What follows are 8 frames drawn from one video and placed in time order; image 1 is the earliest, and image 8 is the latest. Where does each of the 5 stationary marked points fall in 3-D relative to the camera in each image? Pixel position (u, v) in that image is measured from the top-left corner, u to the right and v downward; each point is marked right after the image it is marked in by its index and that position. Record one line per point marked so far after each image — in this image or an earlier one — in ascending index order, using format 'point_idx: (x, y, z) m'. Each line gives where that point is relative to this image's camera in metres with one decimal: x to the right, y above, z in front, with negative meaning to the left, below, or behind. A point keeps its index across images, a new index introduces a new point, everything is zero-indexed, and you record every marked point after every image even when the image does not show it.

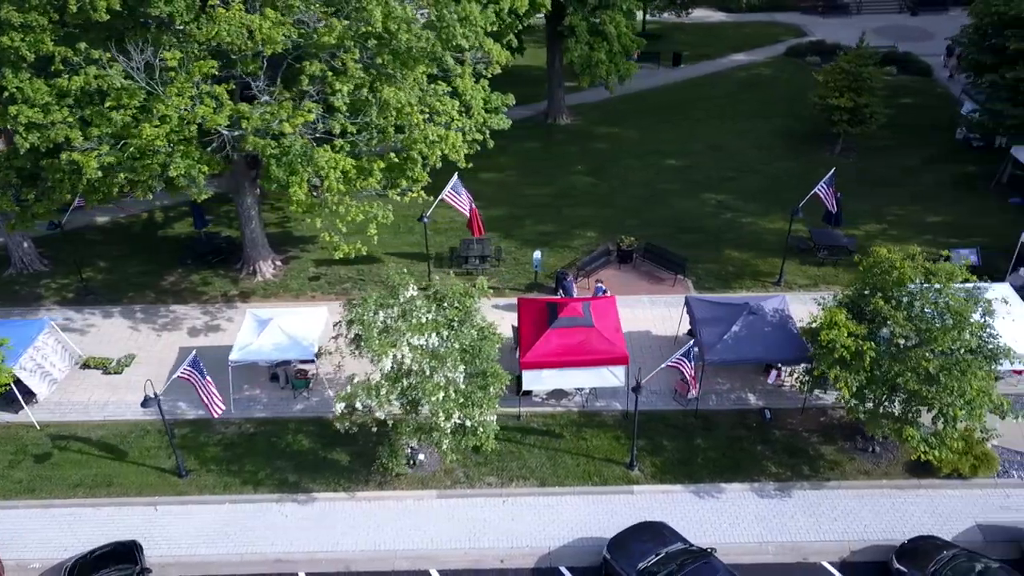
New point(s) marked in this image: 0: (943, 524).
0: (+8.7, -4.7, +16.8) m
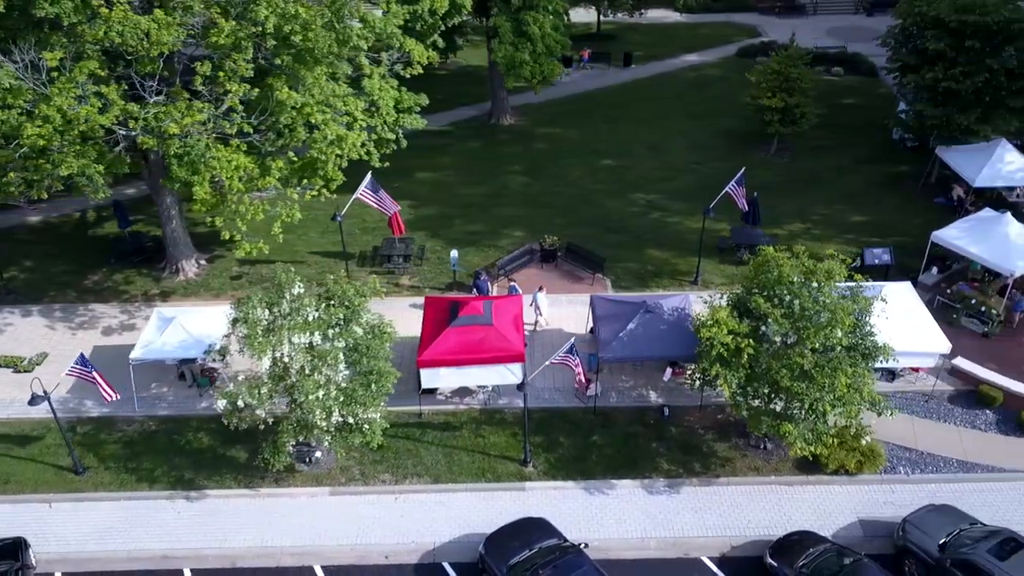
0: (+6.4, -4.7, +17.0) m
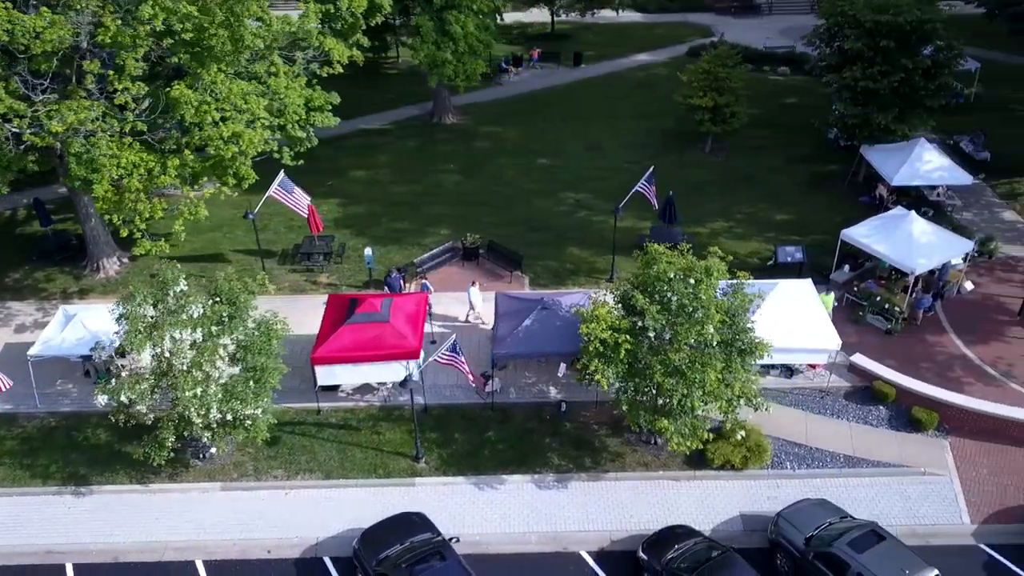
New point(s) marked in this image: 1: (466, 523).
0: (+4.0, -4.6, +17.1) m
1: (-0.9, -4.8, +17.1) m
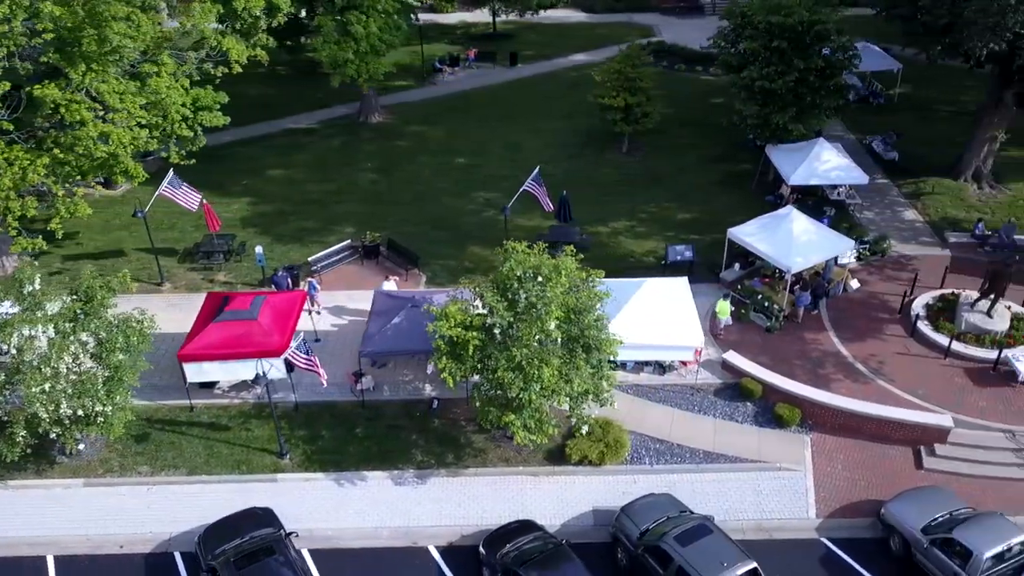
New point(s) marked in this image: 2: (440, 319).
0: (+1.0, -4.6, +17.3) m
1: (-4.0, -4.7, +17.3) m
2: (-1.4, -0.6, +16.9) m
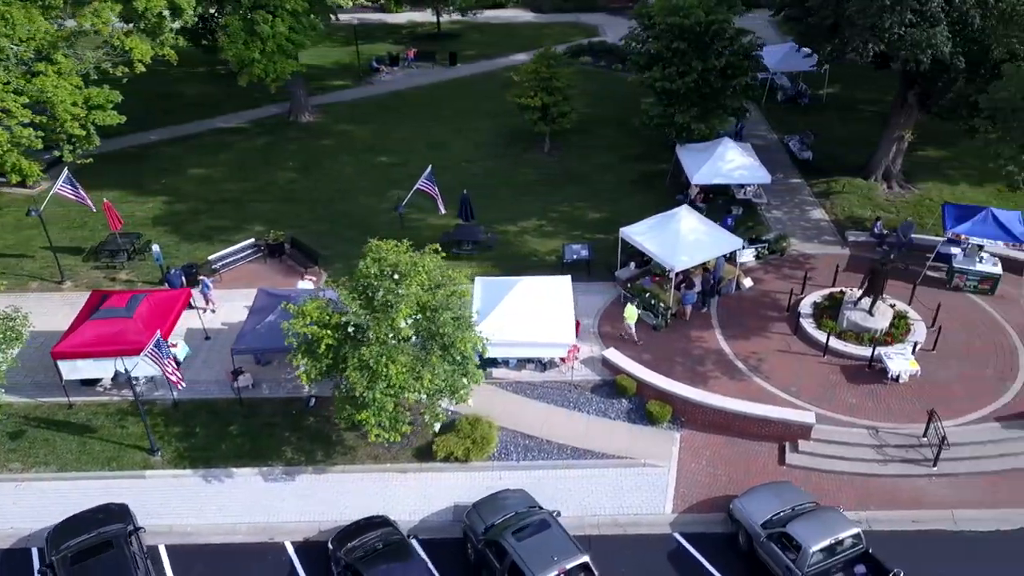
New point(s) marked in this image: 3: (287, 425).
0: (-1.9, -4.5, +17.5) m
1: (-6.9, -4.7, +17.4) m
2: (-4.3, -0.6, +17.0) m
3: (-5.2, -3.2, +19.4) m
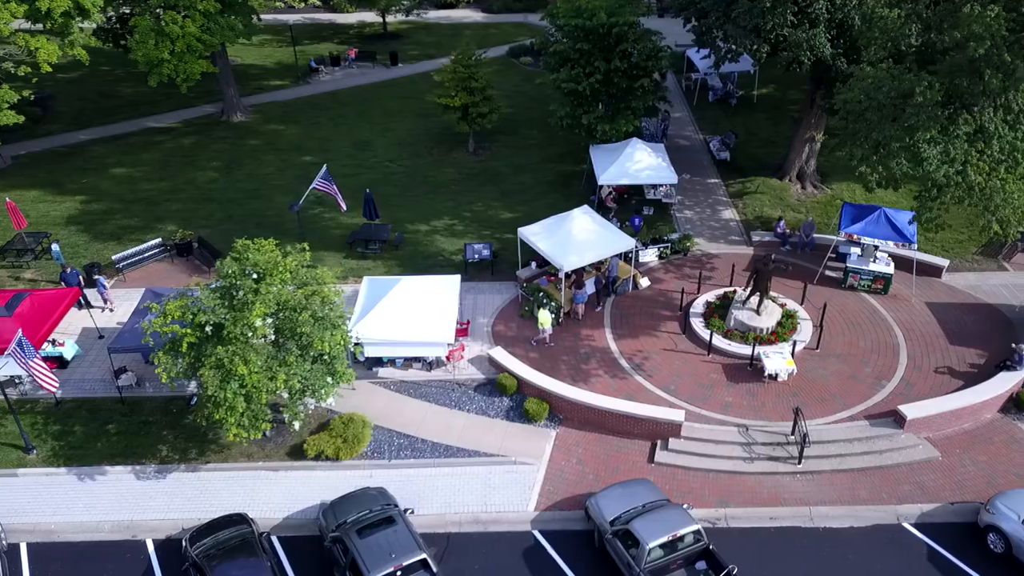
0: (-4.8, -4.5, +17.6) m
1: (-9.7, -4.7, +17.5) m
2: (-7.2, -0.6, +17.1) m
3: (-8.0, -3.2, +19.5) m
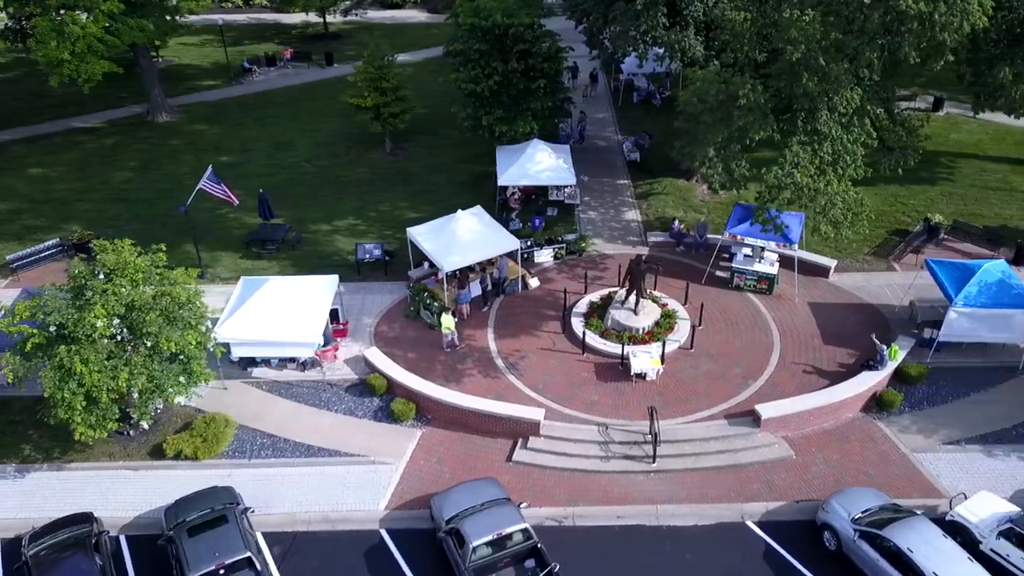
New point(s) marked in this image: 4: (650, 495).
0: (-7.9, -4.5, +17.7) m
1: (-12.8, -4.7, +17.6) m
2: (-10.3, -0.6, +17.2) m
3: (-11.2, -3.2, +19.6) m
4: (+2.9, -4.4, +17.7) m
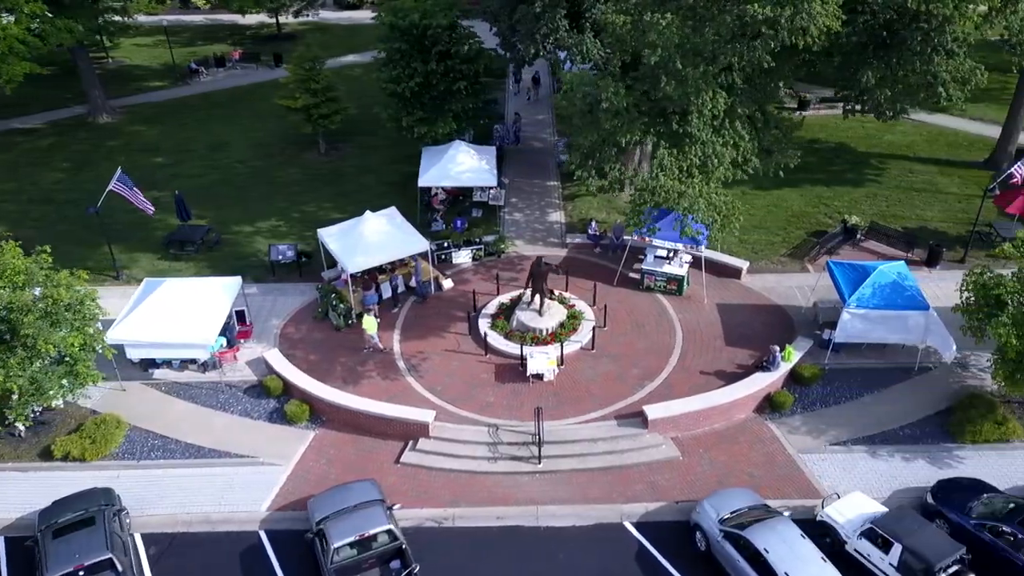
0: (-10.4, -4.6, +17.7) m
1: (-15.3, -4.7, +17.6) m
2: (-12.8, -0.6, +17.2) m
3: (-13.6, -3.2, +19.6) m
4: (+0.4, -4.4, +17.7) m
